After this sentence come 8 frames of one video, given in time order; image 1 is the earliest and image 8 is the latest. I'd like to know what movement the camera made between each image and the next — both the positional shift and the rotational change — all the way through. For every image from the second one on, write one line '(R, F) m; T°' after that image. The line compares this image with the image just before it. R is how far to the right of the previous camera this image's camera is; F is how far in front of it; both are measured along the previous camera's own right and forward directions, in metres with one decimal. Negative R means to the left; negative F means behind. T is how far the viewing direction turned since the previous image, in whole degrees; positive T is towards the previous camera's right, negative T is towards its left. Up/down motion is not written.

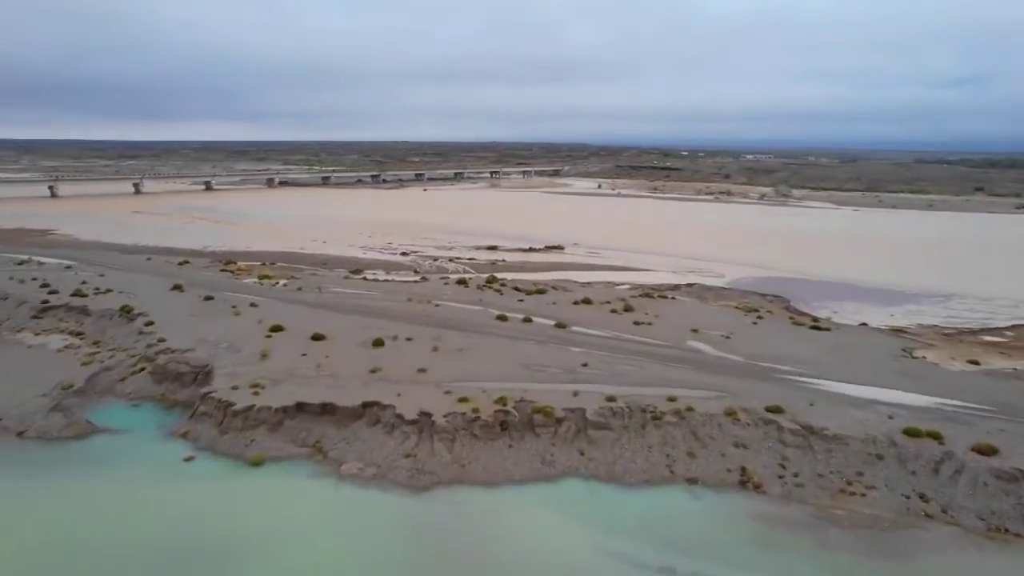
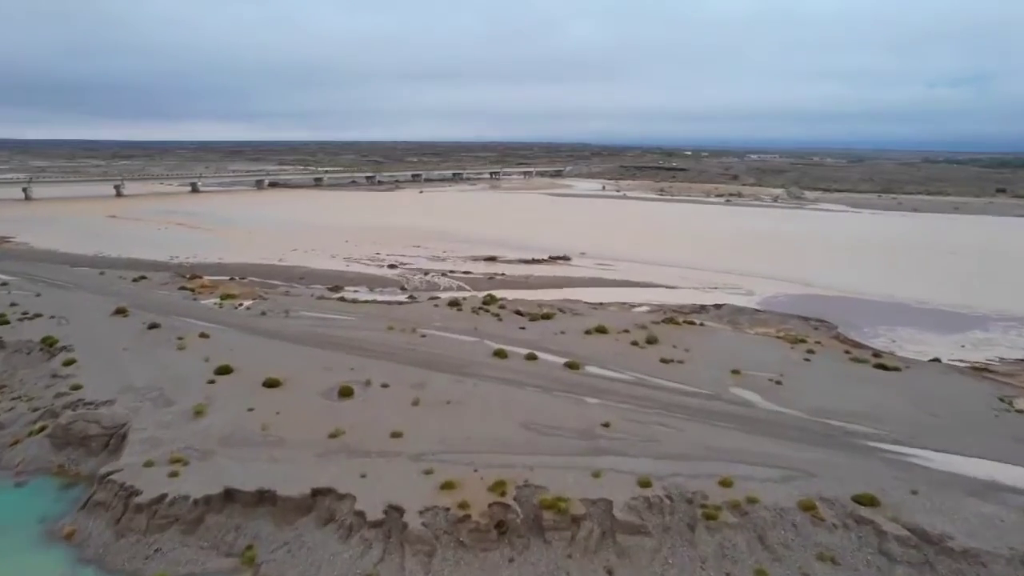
(0.0, +3.3) m; 0°
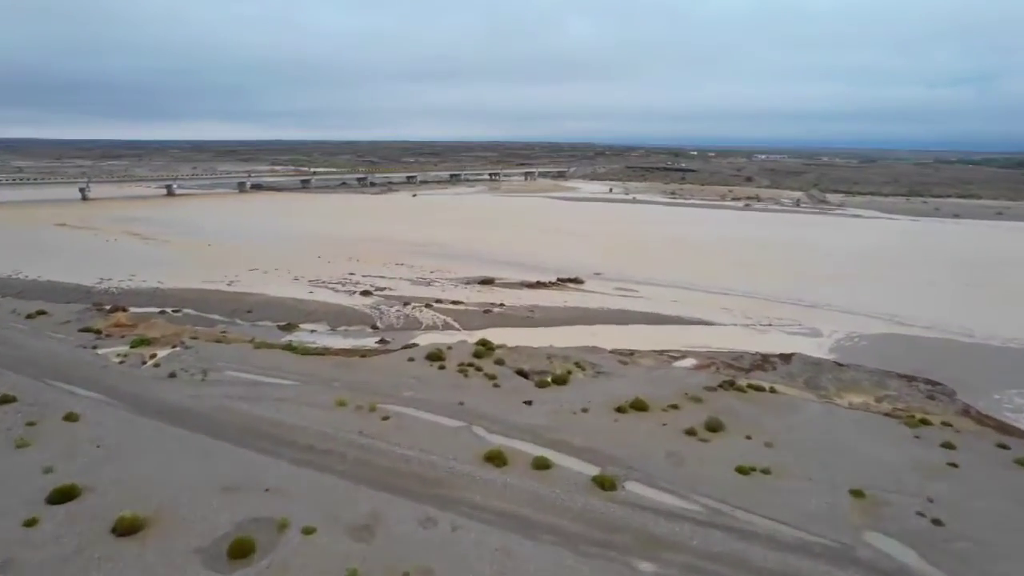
(0.0, +5.2) m; 0°
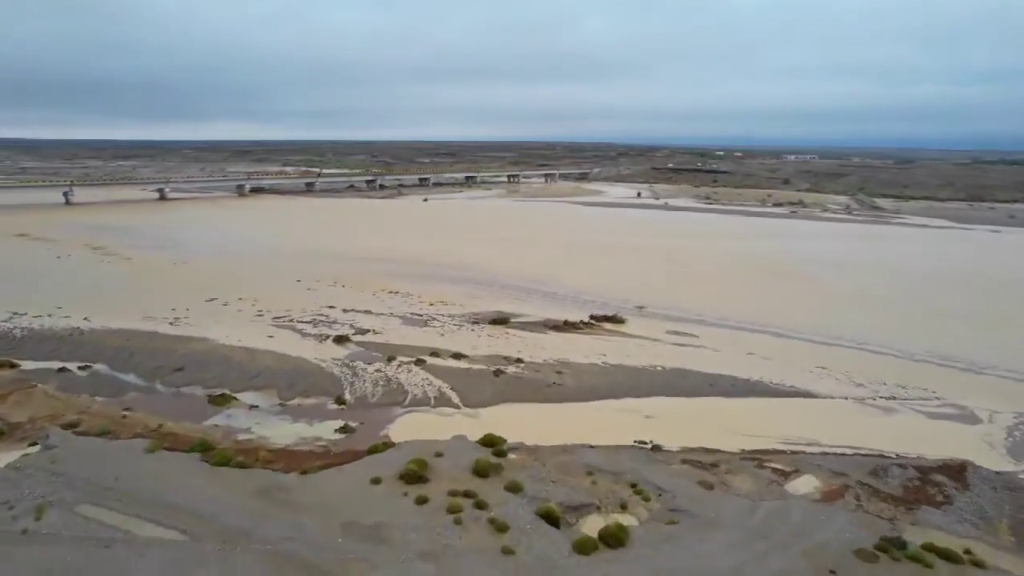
(-0.1, +5.6) m; -2°
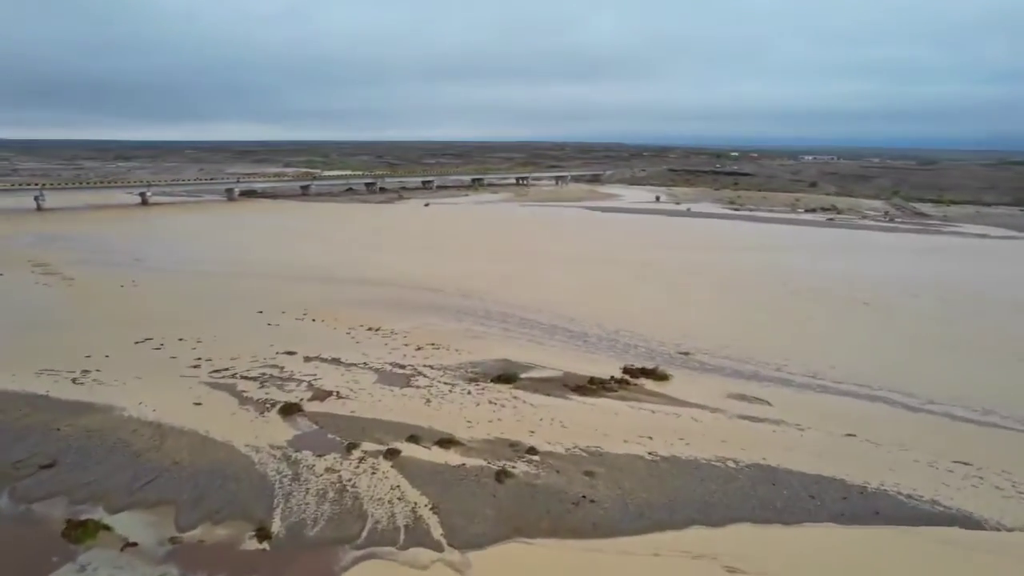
(0.0, +4.7) m; -1°
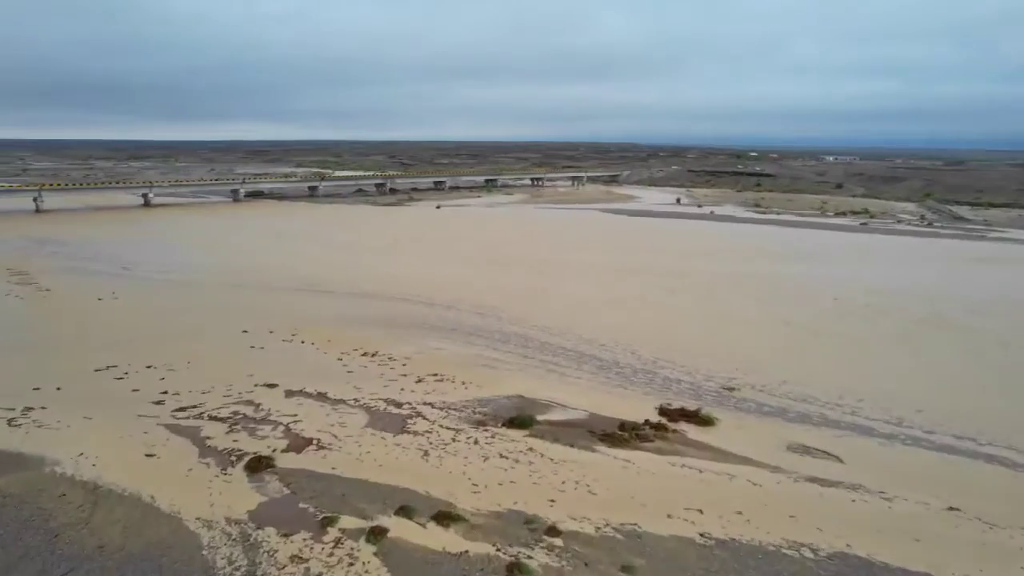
(0.0, +2.4) m; -1°
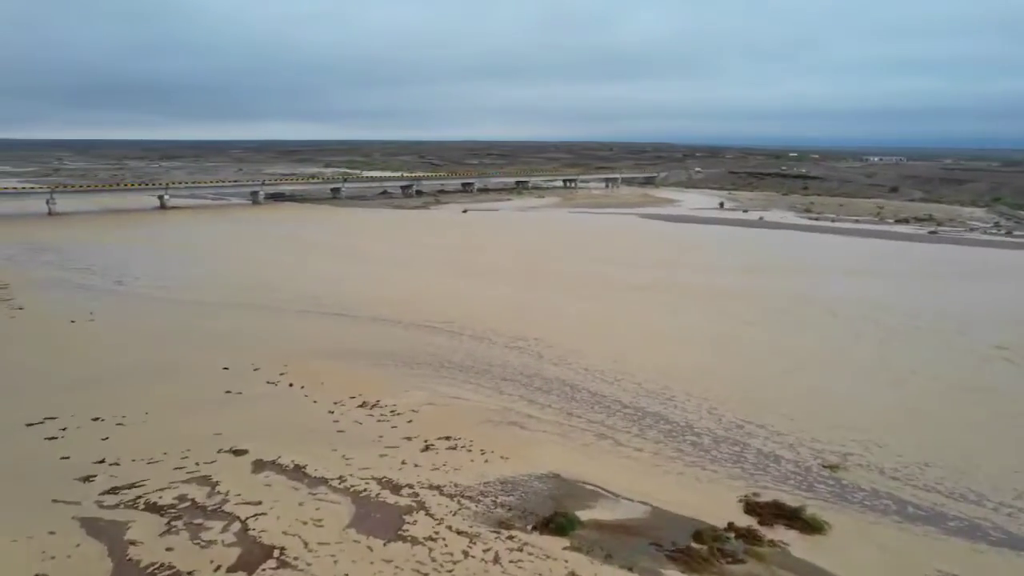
(-0.1, +3.4) m; -3°
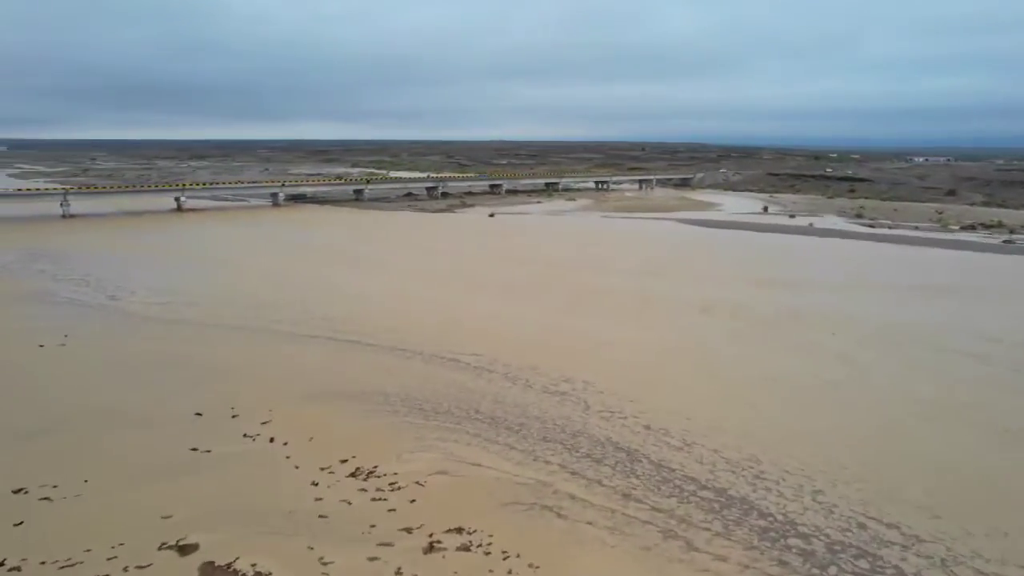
(-0.1, +3.0) m; -2°
